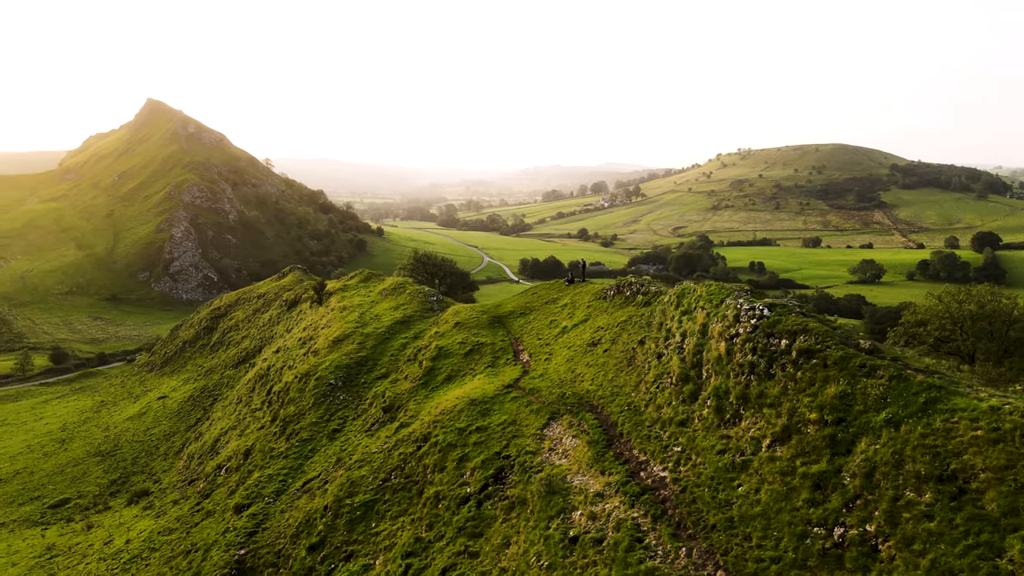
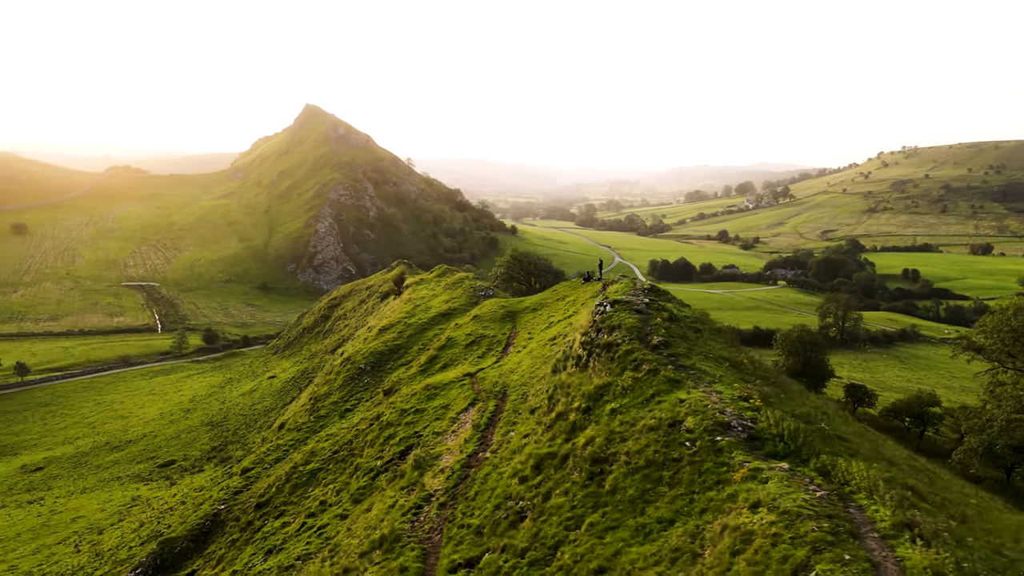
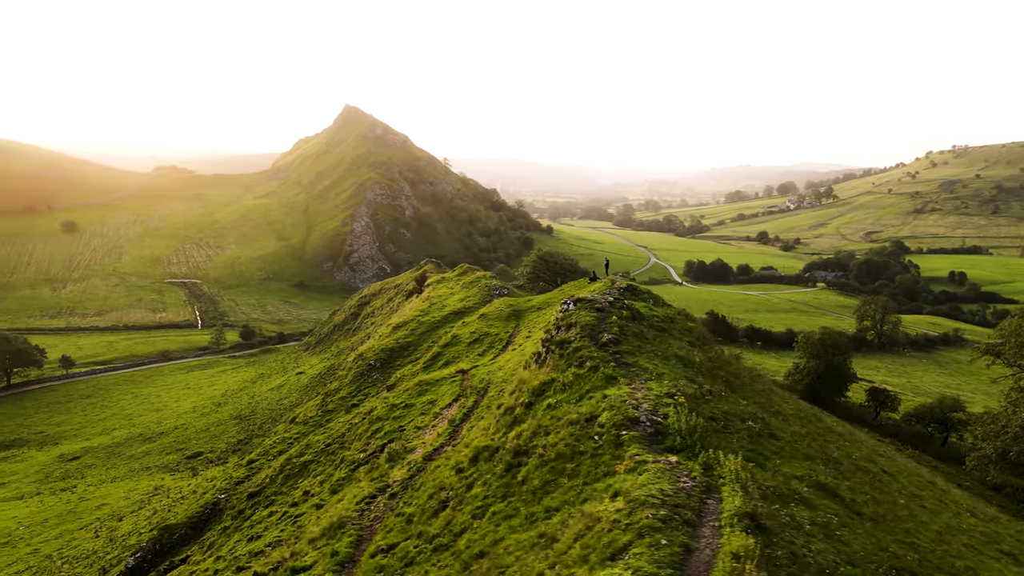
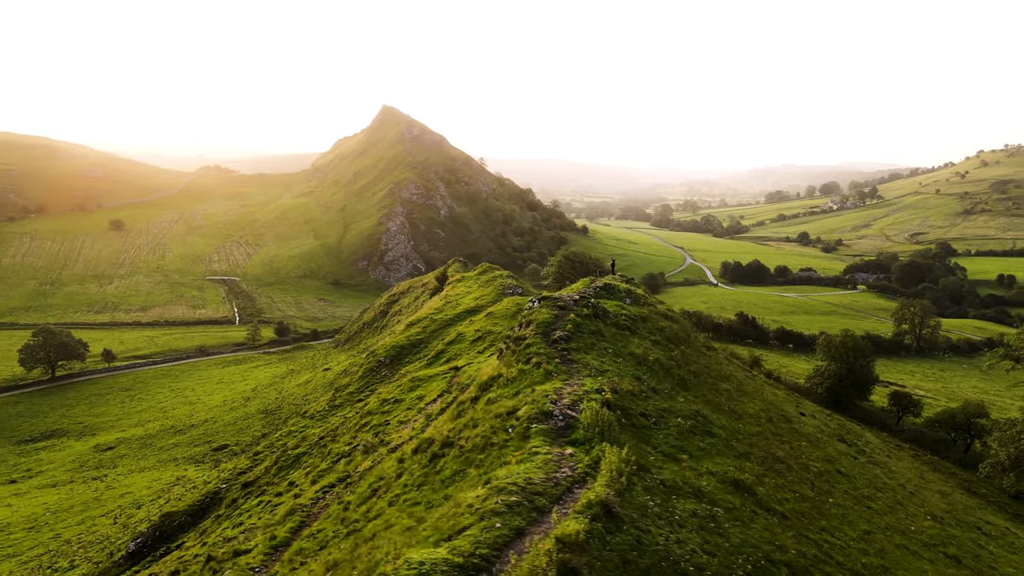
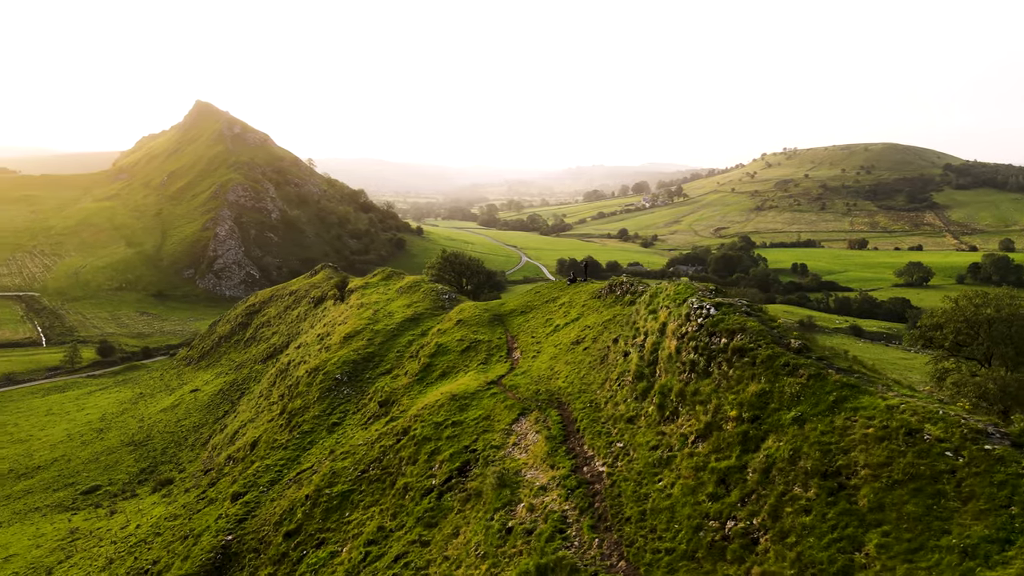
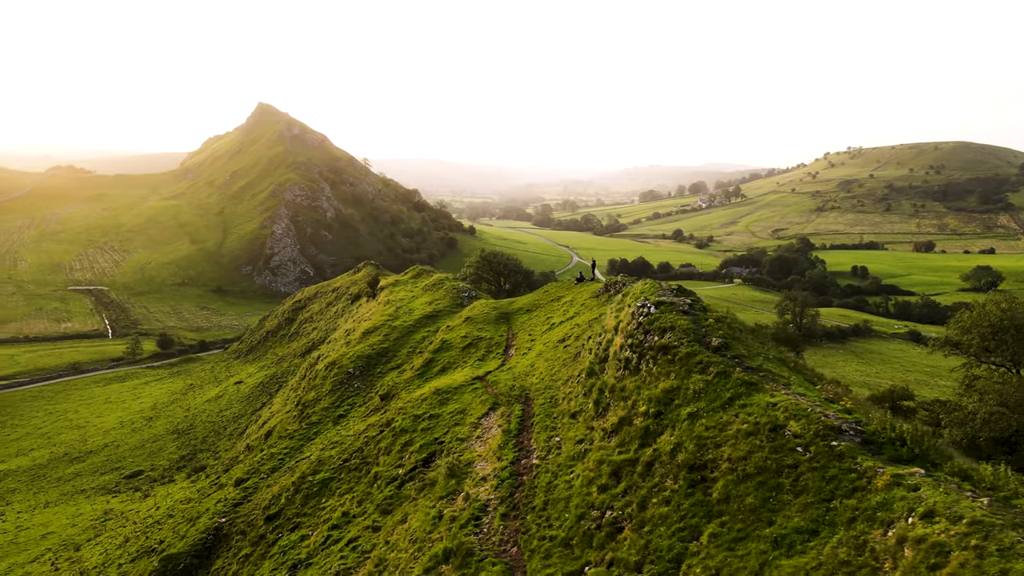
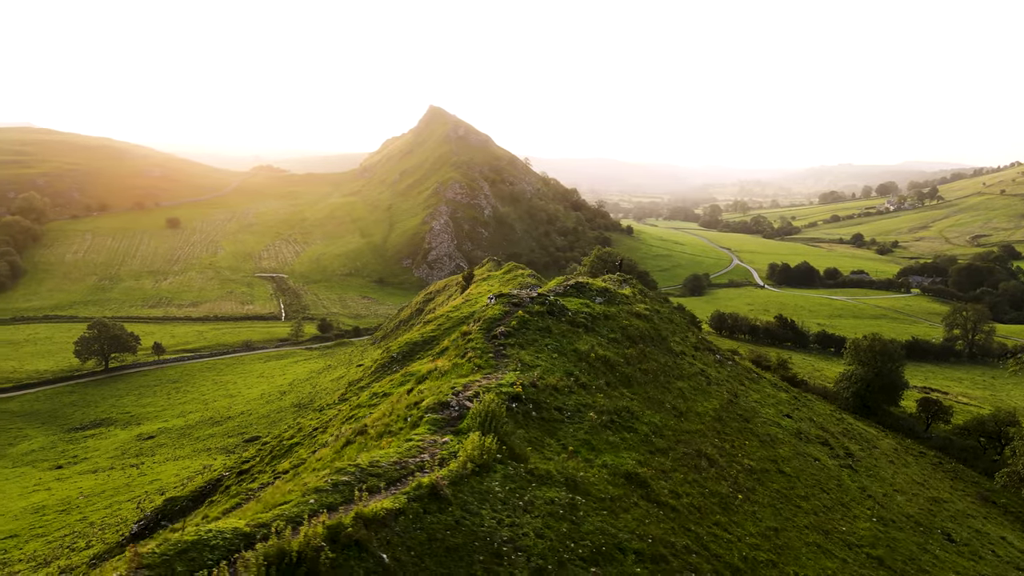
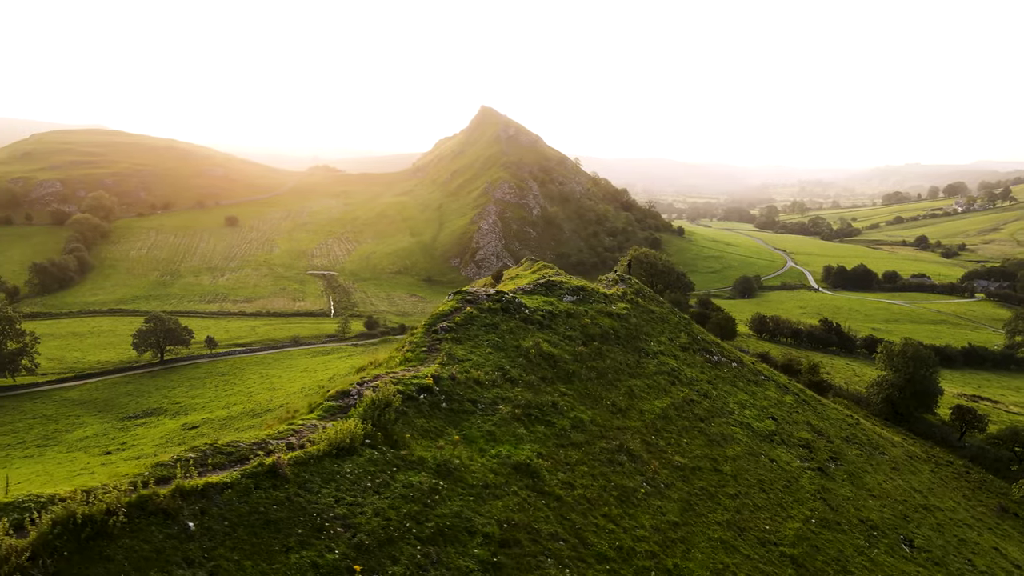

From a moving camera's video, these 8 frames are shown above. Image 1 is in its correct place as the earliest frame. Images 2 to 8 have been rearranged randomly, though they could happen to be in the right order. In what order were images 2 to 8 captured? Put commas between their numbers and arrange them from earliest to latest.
5, 6, 2, 3, 4, 7, 8
